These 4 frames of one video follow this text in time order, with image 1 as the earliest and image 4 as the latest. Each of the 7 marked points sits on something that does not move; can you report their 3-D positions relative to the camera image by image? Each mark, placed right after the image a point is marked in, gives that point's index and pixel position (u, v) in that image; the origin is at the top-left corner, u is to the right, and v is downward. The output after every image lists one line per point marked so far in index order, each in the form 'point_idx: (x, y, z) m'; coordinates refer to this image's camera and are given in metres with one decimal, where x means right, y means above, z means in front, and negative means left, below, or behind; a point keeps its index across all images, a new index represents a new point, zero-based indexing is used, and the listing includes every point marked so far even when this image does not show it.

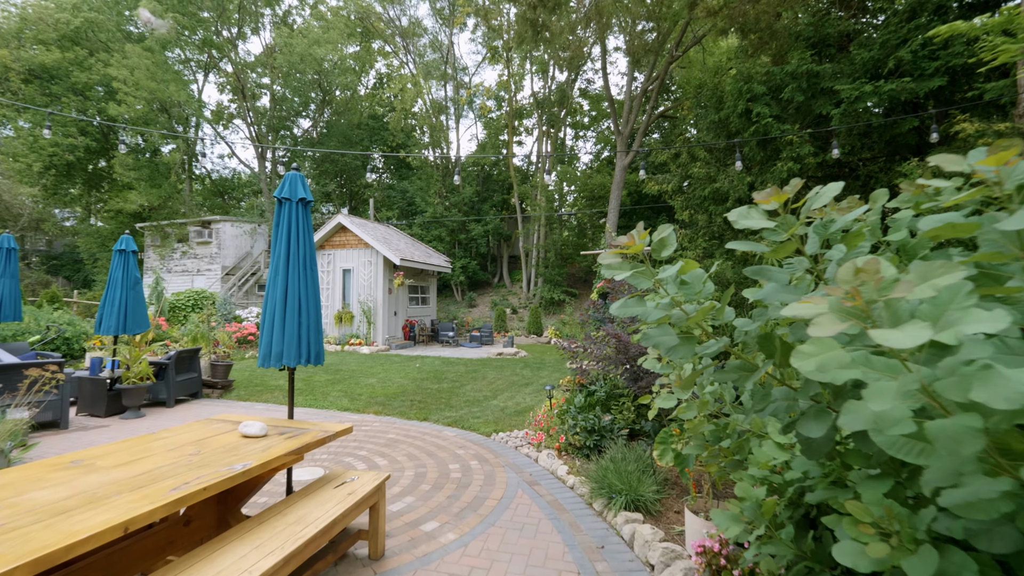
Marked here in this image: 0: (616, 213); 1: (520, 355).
0: (+4.2, +3.1, +17.7) m
1: (+0.2, -2.0, +13.4) m
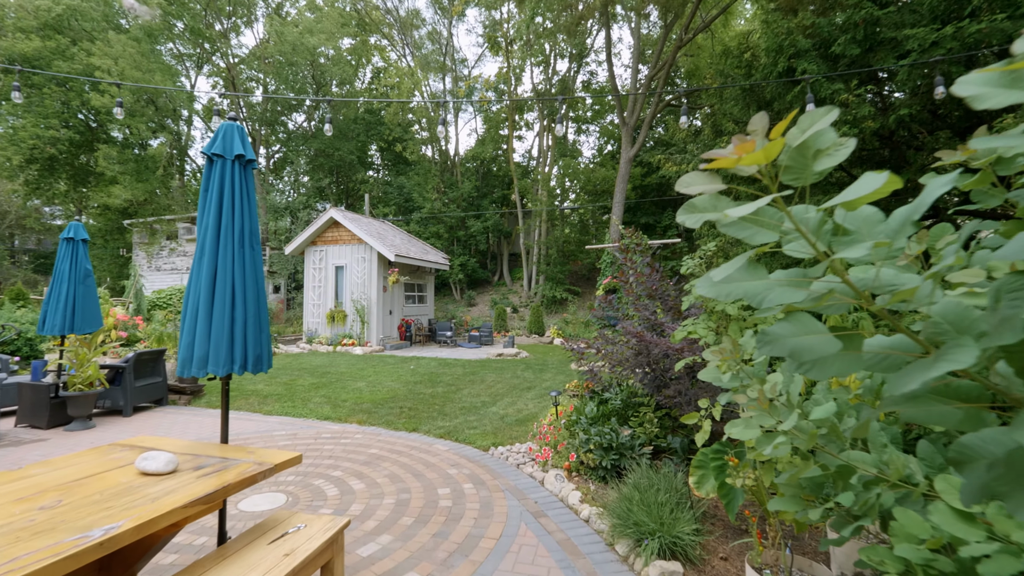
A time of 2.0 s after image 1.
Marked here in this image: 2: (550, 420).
0: (+4.3, +3.2, +16.9) m
1: (+0.3, -2.0, +12.6) m
2: (+0.5, -1.6, +5.3) m
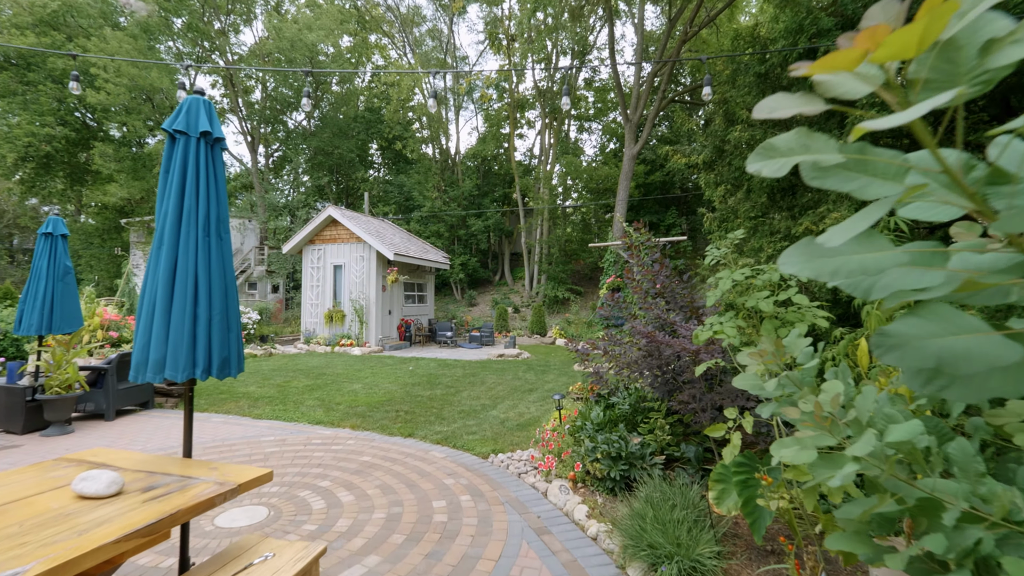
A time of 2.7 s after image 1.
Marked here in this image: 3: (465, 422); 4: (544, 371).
0: (+4.3, +3.2, +16.6) m
1: (+0.3, -1.9, +12.3) m
2: (+0.5, -1.6, +5.0) m
3: (-0.6, -1.8, +5.9) m
4: (+0.7, -1.9, +10.0) m
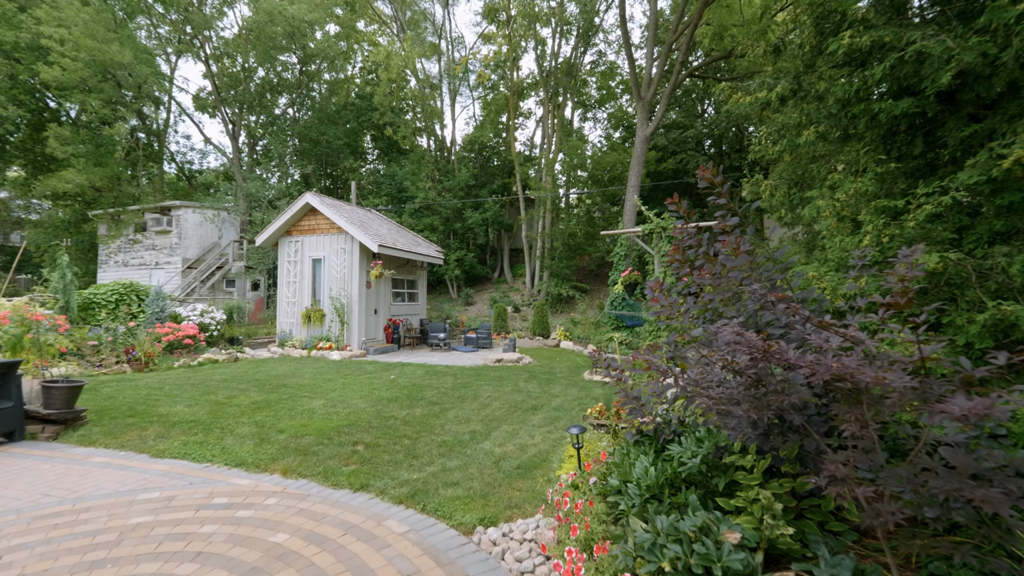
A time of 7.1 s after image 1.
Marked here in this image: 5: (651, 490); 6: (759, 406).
0: (+4.3, +3.3, +14.9) m
1: (+0.3, -1.8, +10.7) m
2: (+0.5, -1.4, +3.3) m
3: (-0.7, -1.7, +4.2) m
4: (+0.7, -1.8, +8.3) m
5: (+0.8, -1.2, +2.5) m
6: (+1.2, -0.6, +2.2) m
